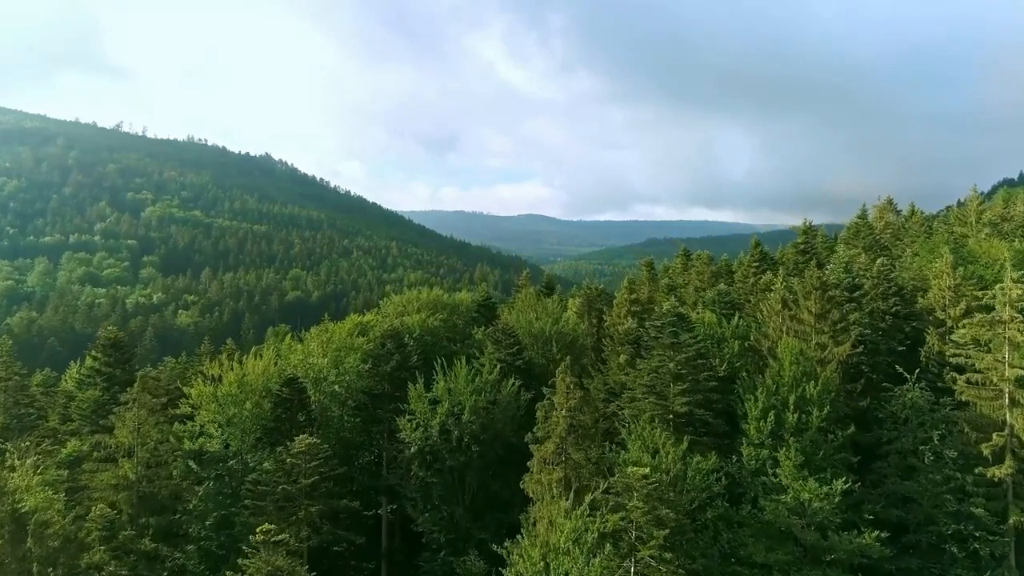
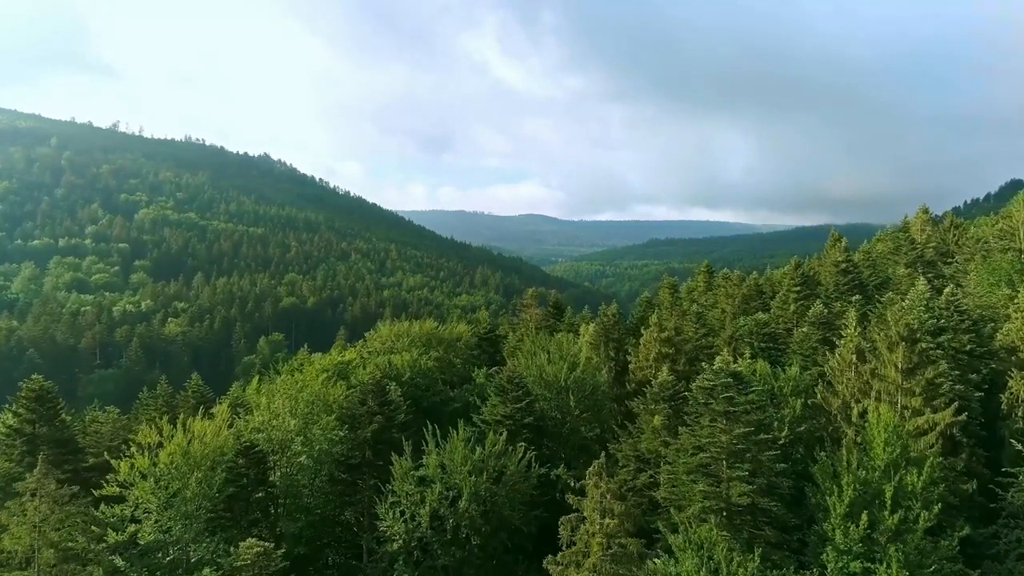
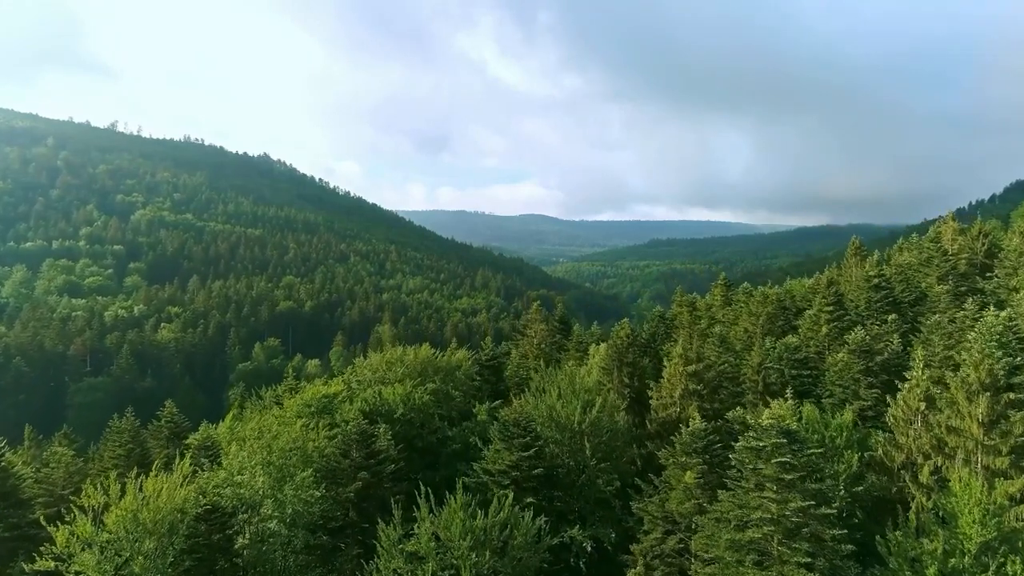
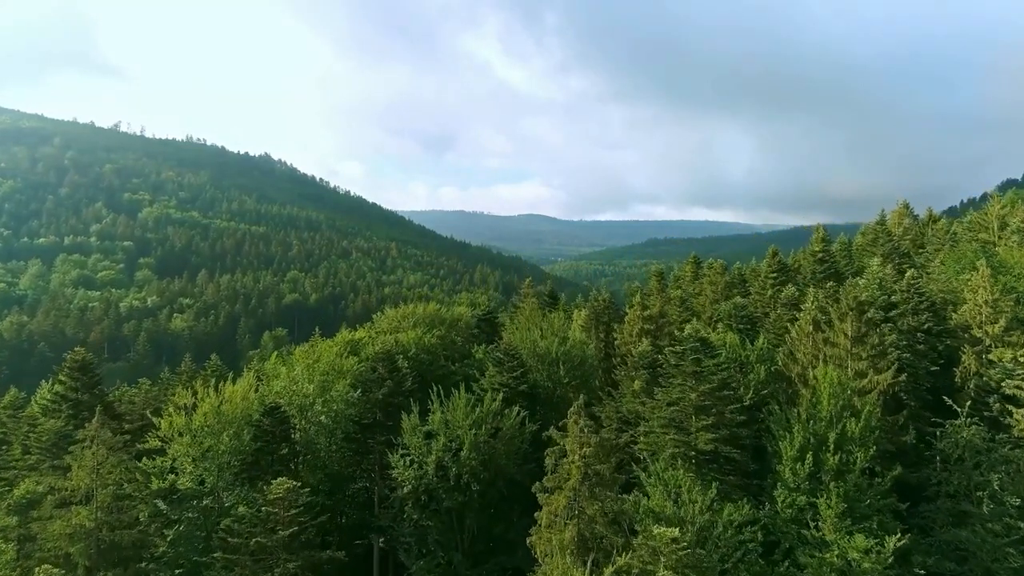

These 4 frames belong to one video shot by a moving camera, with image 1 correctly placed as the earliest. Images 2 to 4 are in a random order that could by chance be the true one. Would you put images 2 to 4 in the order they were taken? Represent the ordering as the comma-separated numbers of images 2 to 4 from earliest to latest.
4, 2, 3
